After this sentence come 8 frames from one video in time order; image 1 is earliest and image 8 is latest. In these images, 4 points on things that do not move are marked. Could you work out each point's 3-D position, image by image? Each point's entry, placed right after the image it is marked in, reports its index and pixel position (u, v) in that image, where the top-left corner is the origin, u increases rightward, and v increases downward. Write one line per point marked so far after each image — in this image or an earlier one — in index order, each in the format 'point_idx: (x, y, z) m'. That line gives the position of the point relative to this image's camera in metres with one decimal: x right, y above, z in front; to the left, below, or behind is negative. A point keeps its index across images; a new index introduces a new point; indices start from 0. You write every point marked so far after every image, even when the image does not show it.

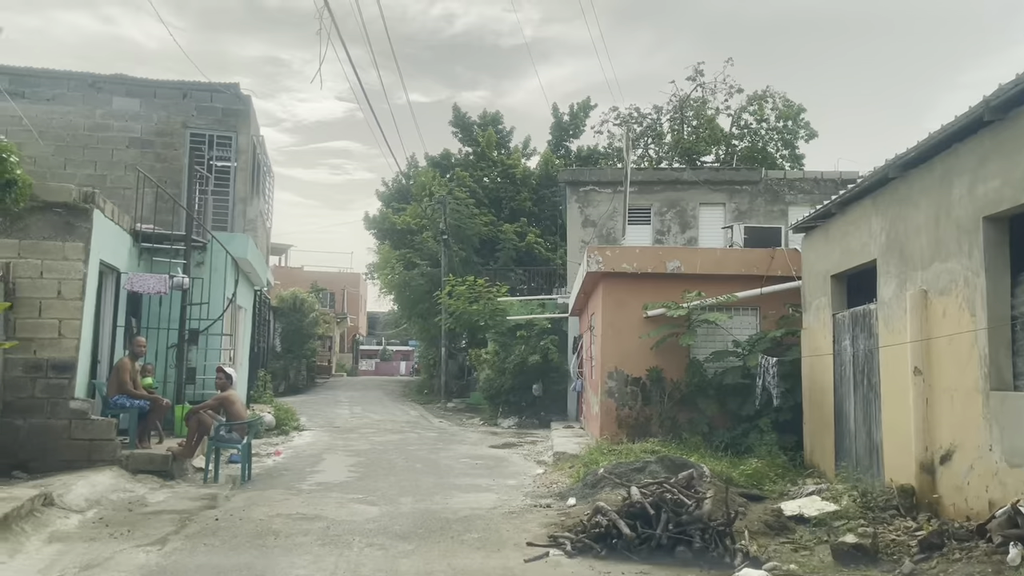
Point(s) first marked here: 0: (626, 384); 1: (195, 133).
0: (+1.6, -1.3, +11.6) m
1: (-5.1, +2.5, +13.4) m
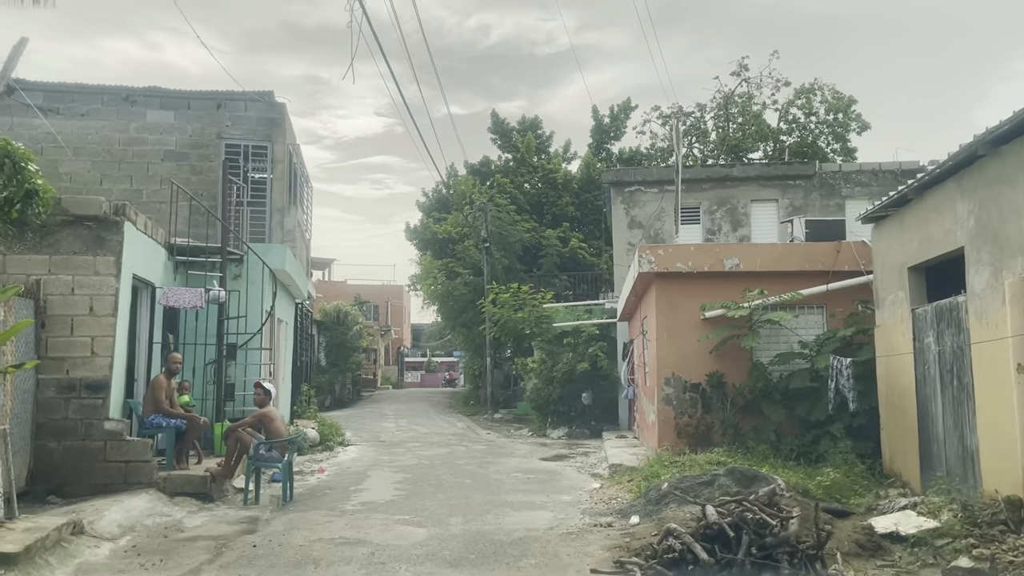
0: (+2.2, -1.3, +10.9) m
1: (-4.4, +2.3, +13.1) m
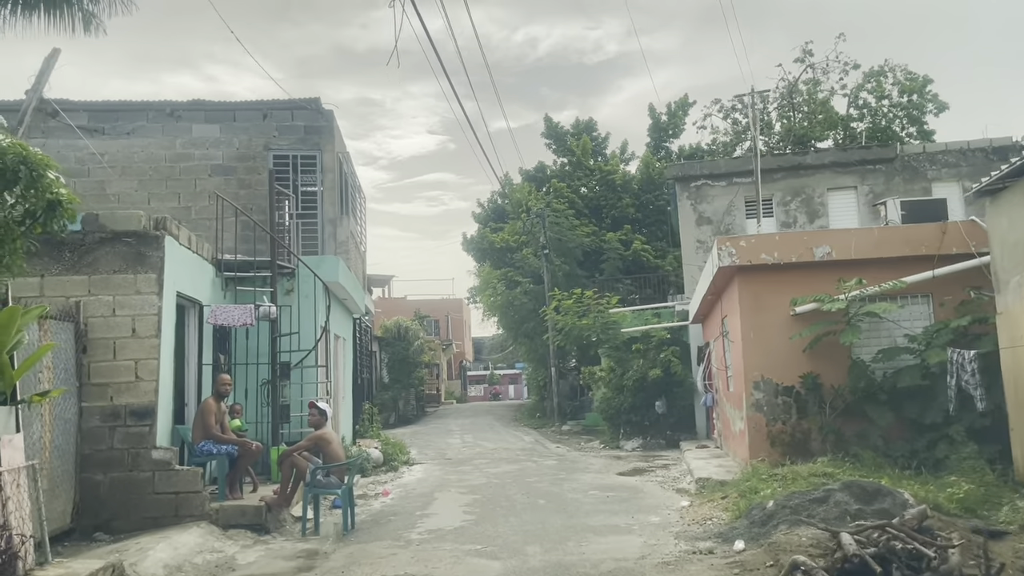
0: (+3.1, -1.3, +9.9) m
1: (-3.5, +2.0, +12.6) m
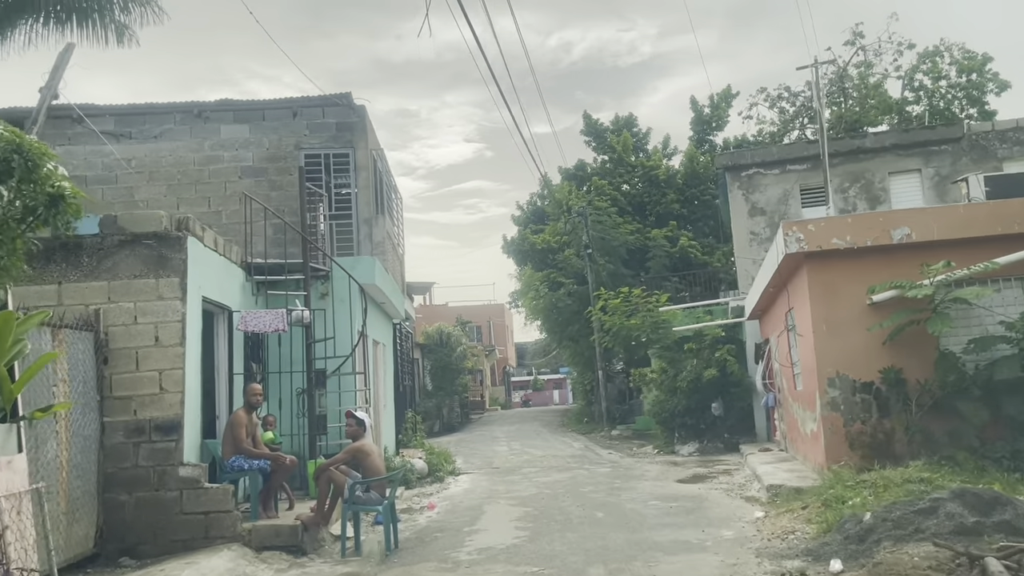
0: (+3.7, -1.1, +9.0) m
1: (-2.9, +1.9, +12.1) m
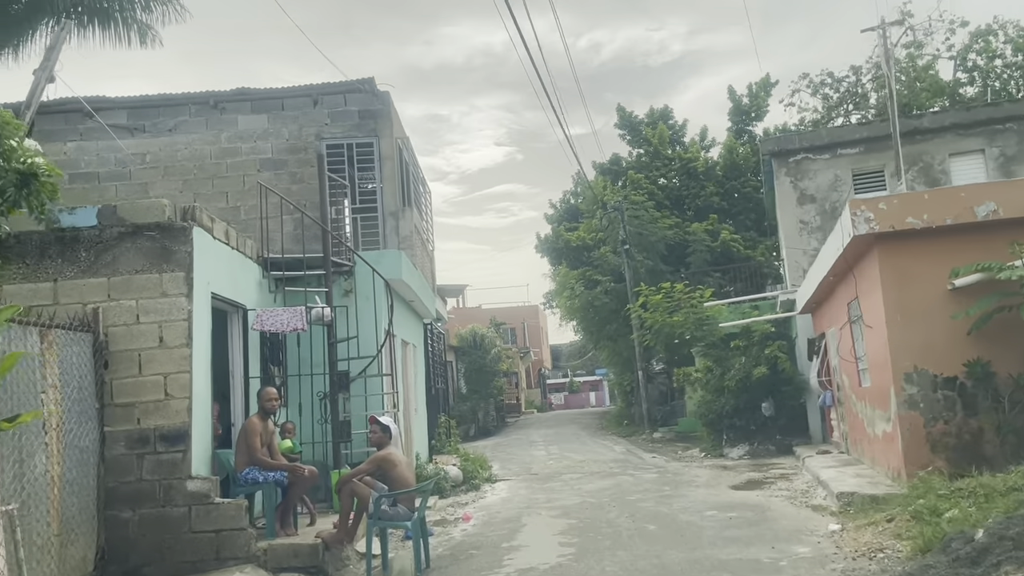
0: (+4.1, -1.0, +8.0) m
1: (-2.5, +2.0, +11.4) m
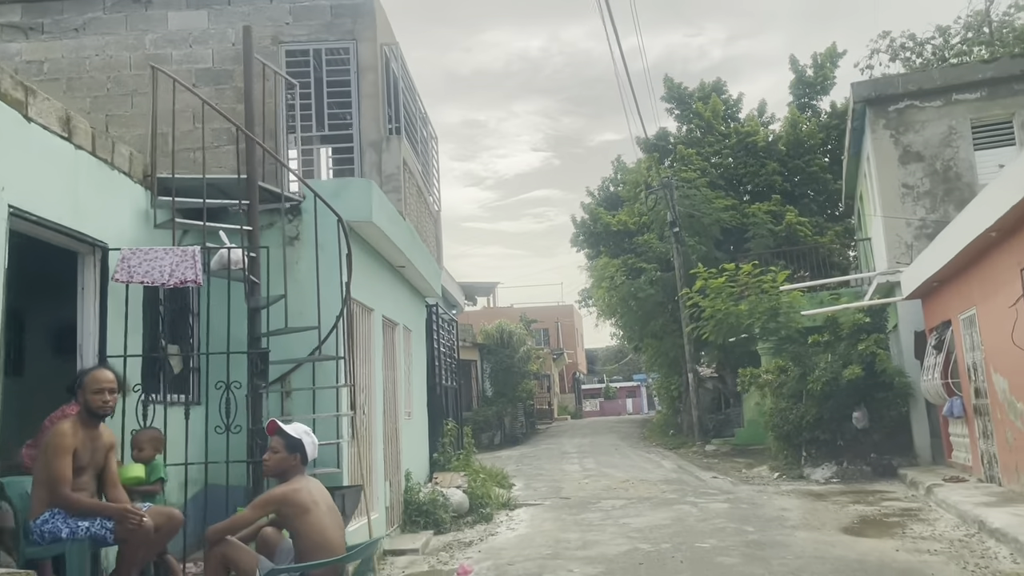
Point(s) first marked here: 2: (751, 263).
0: (+4.1, -0.6, +4.7) m
1: (-2.2, +2.4, +8.4) m
2: (+4.3, +0.4, +15.2) m
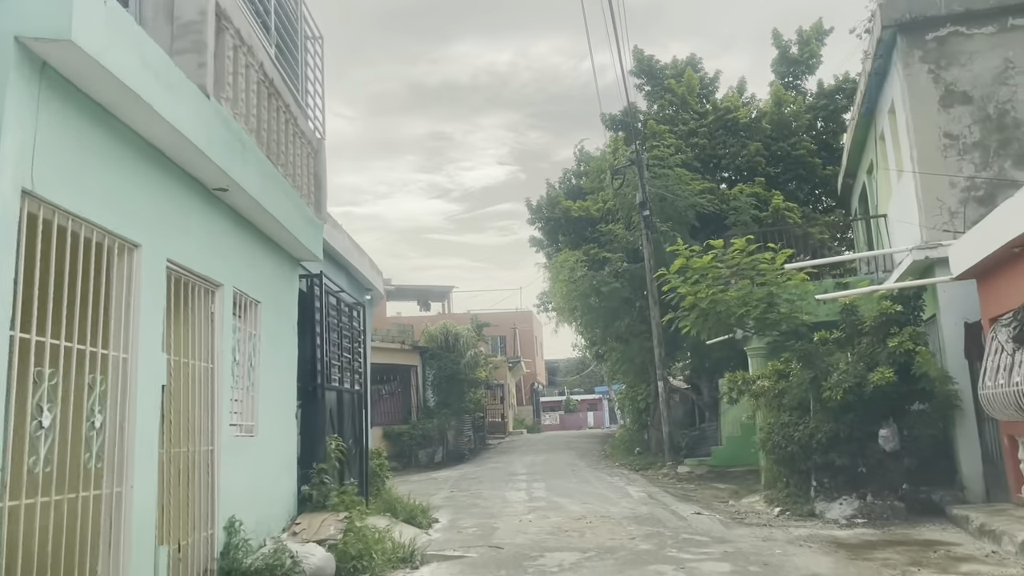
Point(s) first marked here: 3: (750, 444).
0: (+3.6, -0.2, +1.6) m
1: (-2.9, +2.8, +5.0) m
2: (+3.3, +0.7, +12.1) m
3: (+4.9, -3.2, +17.5) m
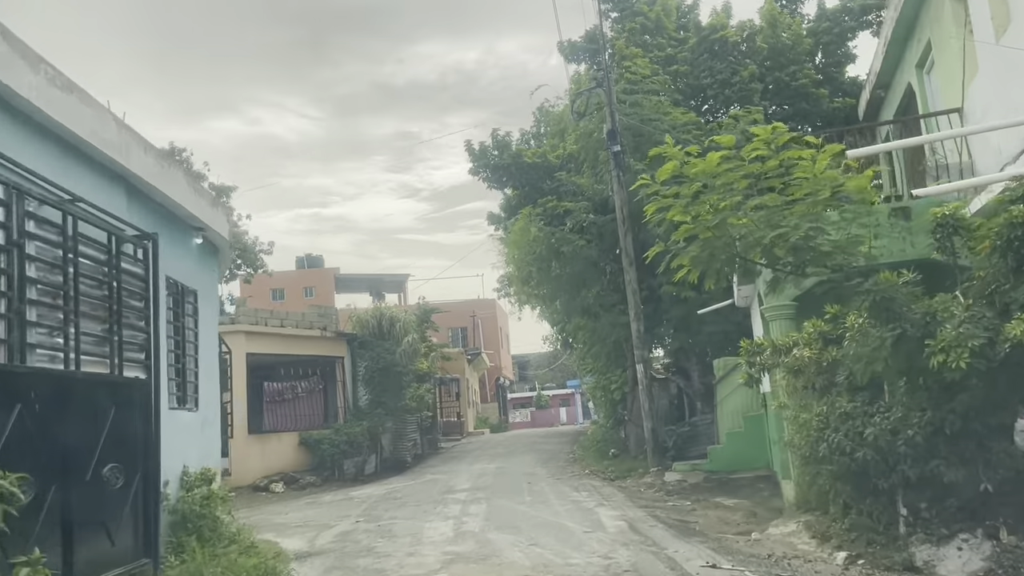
0: (+3.0, +0.5, -2.5) m
1: (-3.6, +3.4, +0.8) m
2: (+2.4, +1.4, +8.0) m
3: (+3.9, -2.5, +13.4) m
